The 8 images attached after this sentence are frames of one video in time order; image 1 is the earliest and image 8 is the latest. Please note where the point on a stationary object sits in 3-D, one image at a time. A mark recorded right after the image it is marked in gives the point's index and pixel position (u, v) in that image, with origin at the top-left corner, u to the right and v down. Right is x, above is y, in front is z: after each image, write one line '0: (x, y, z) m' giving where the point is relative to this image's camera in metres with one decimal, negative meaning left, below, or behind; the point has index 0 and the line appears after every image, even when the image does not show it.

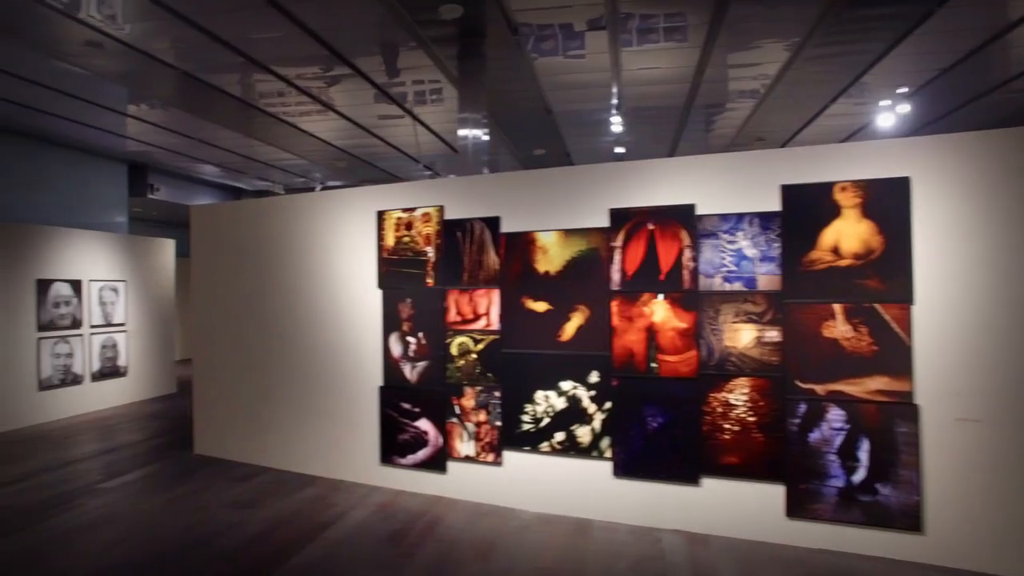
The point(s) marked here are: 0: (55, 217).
0: (-7.5, +1.2, +11.6) m
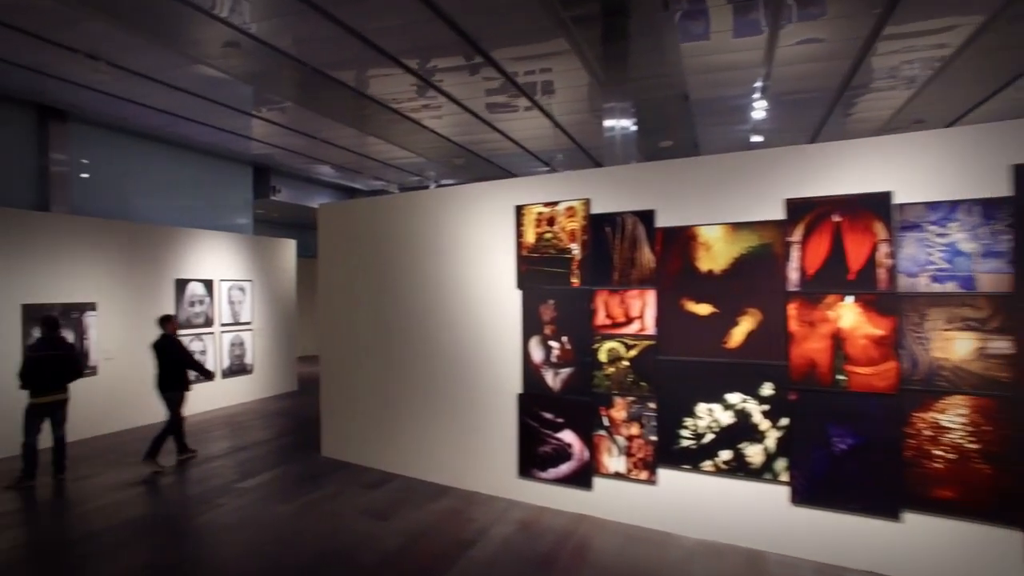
0: (-5.5, +1.2, +12.1) m
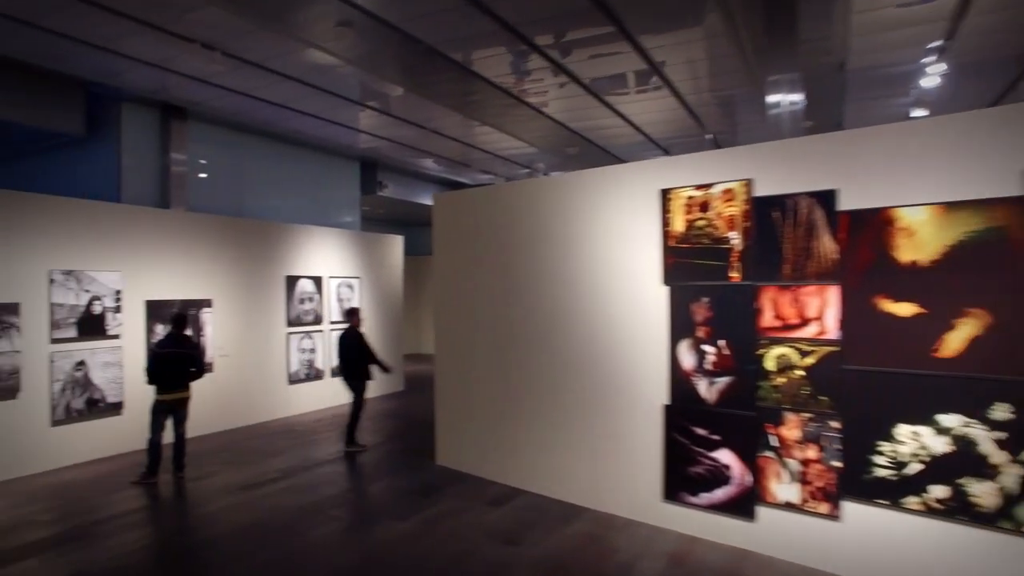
0: (-3.6, +1.2, +12.0) m
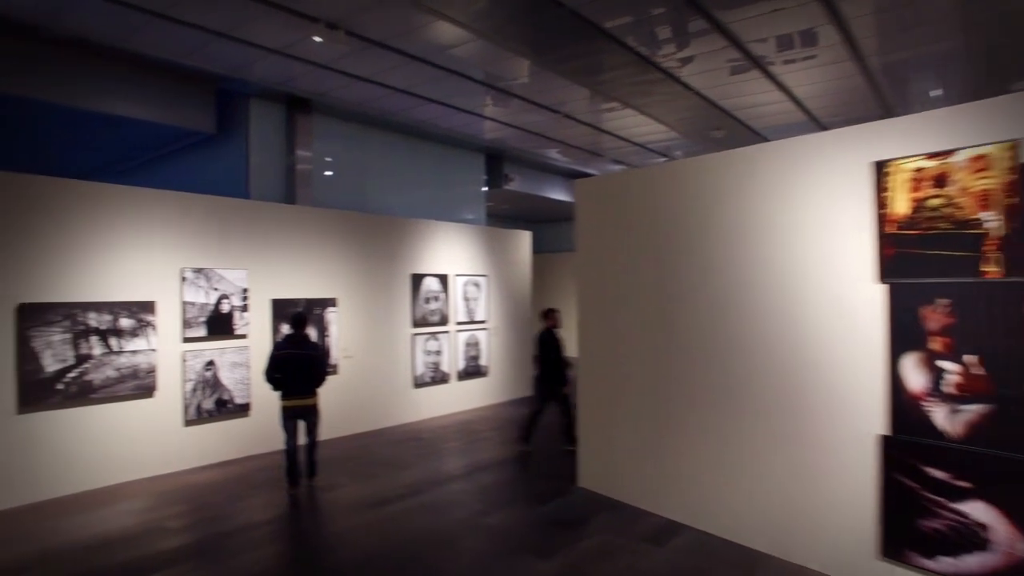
0: (-1.4, +1.2, +11.6) m
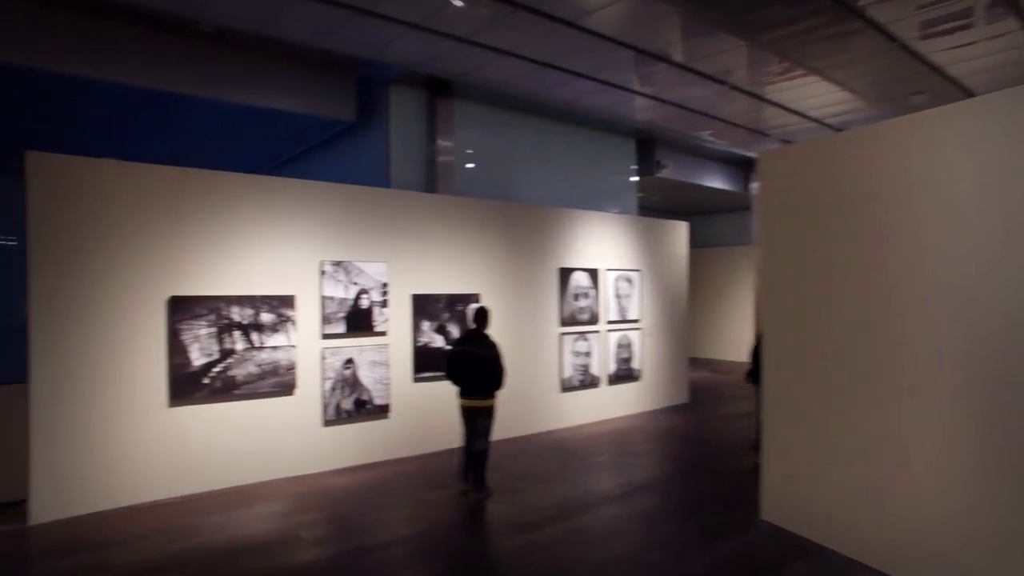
0: (+0.9, +1.3, +10.8) m
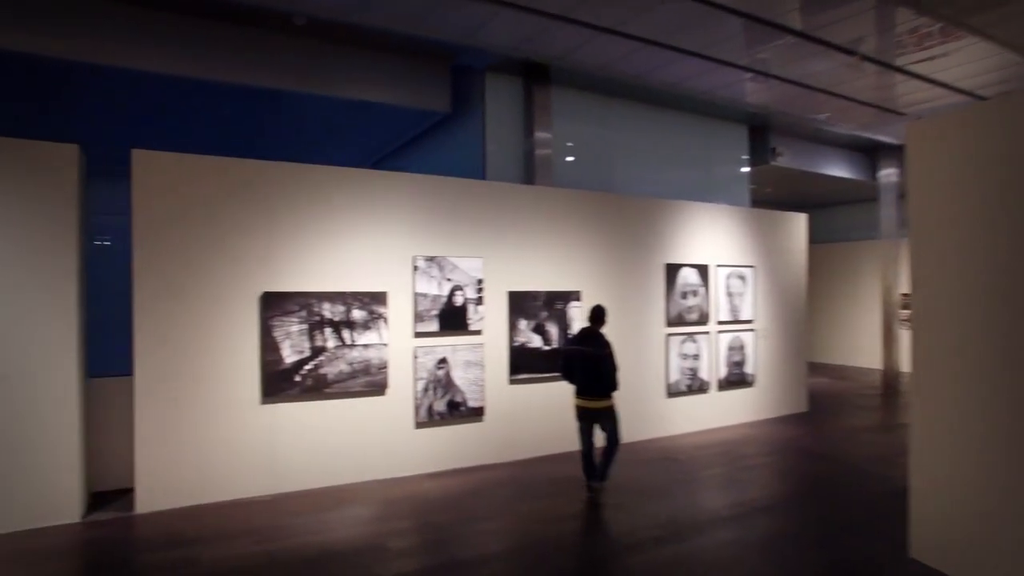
0: (+2.4, +1.3, +10.1) m
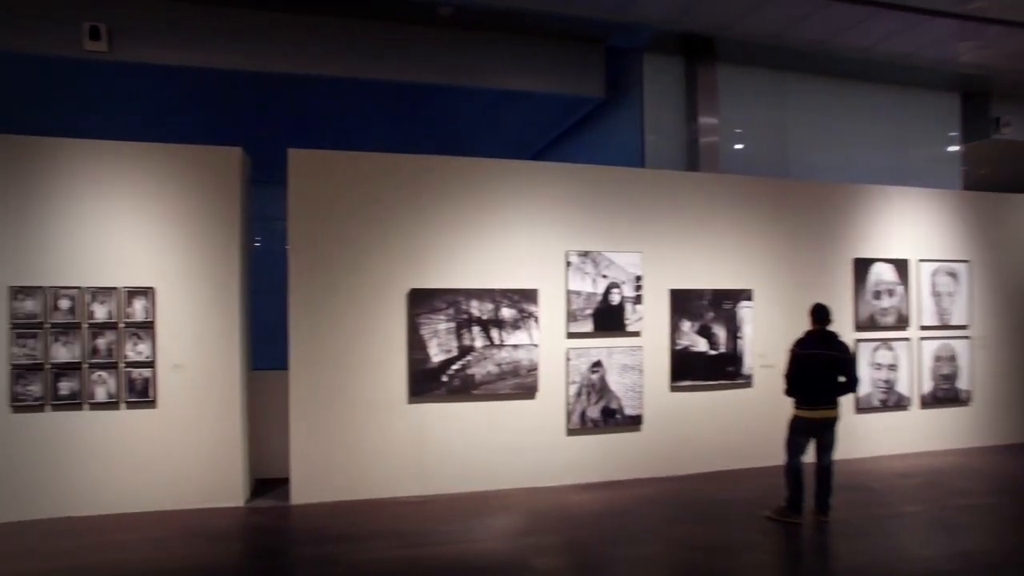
0: (+4.5, +1.4, +8.8) m
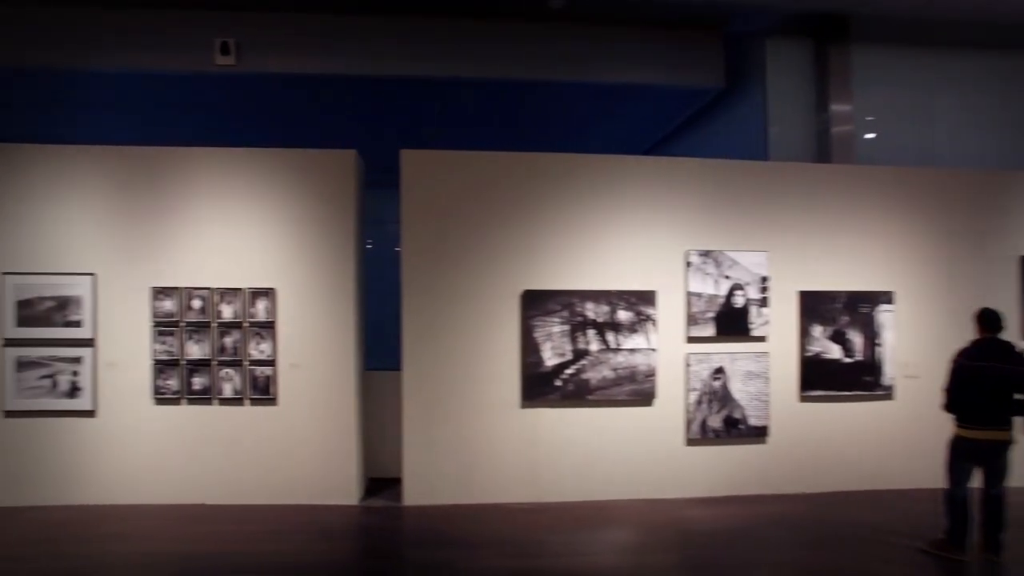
0: (+5.8, +1.3, +7.8) m
